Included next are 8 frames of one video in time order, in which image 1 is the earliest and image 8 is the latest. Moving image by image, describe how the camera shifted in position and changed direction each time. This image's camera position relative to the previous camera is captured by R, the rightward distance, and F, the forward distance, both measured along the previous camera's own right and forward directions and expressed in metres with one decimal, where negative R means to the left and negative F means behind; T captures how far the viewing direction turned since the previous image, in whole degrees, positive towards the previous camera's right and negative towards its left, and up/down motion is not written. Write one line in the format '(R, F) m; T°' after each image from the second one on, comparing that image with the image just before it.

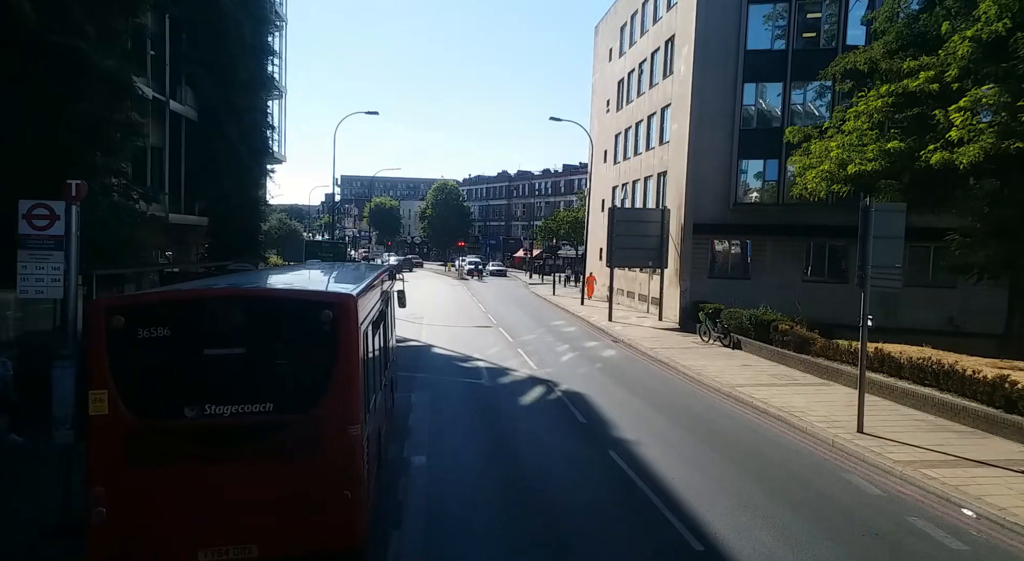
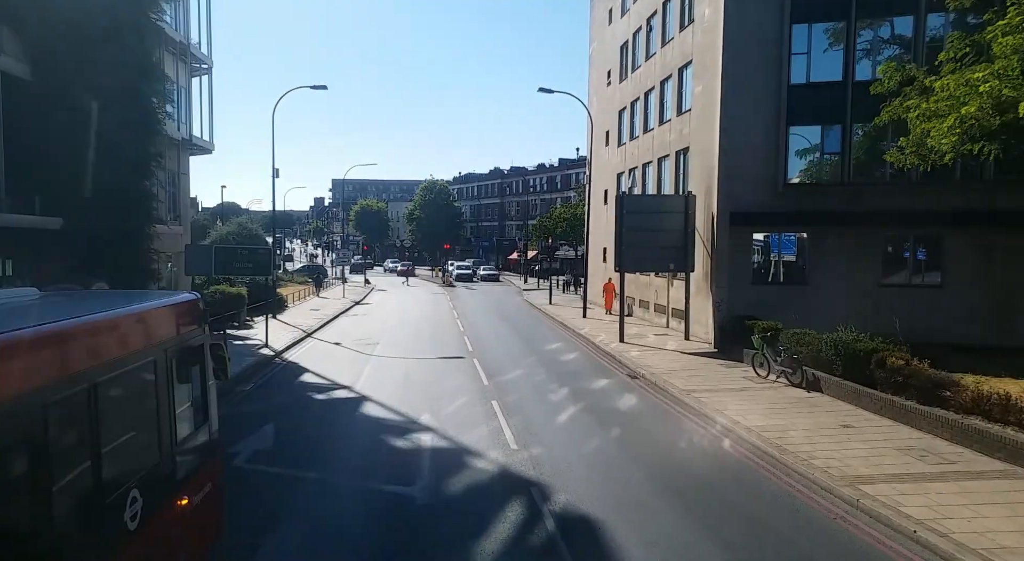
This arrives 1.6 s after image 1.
(+0.6, +6.3) m; 0°
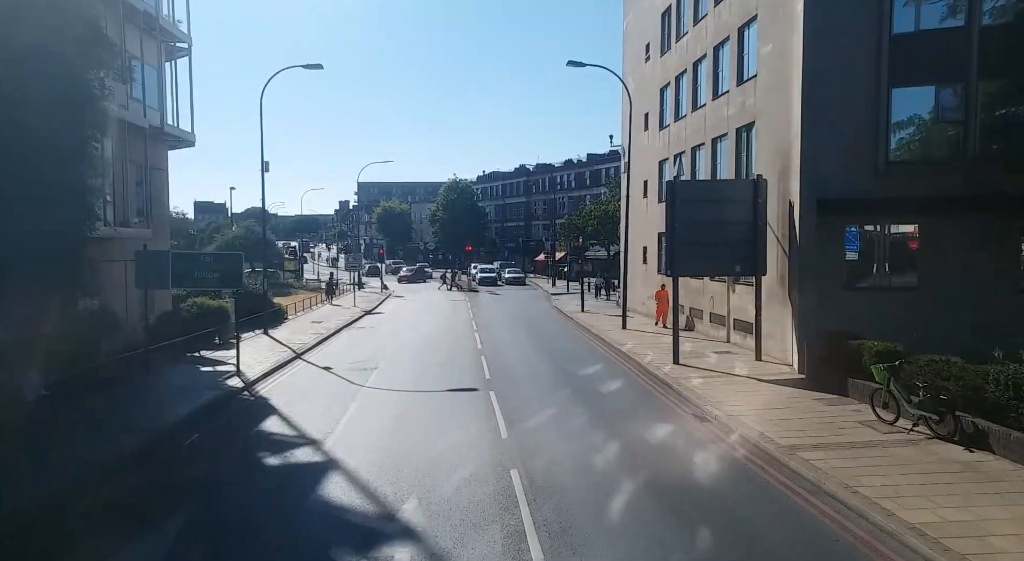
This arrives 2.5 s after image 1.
(0.0, +4.0) m; -2°
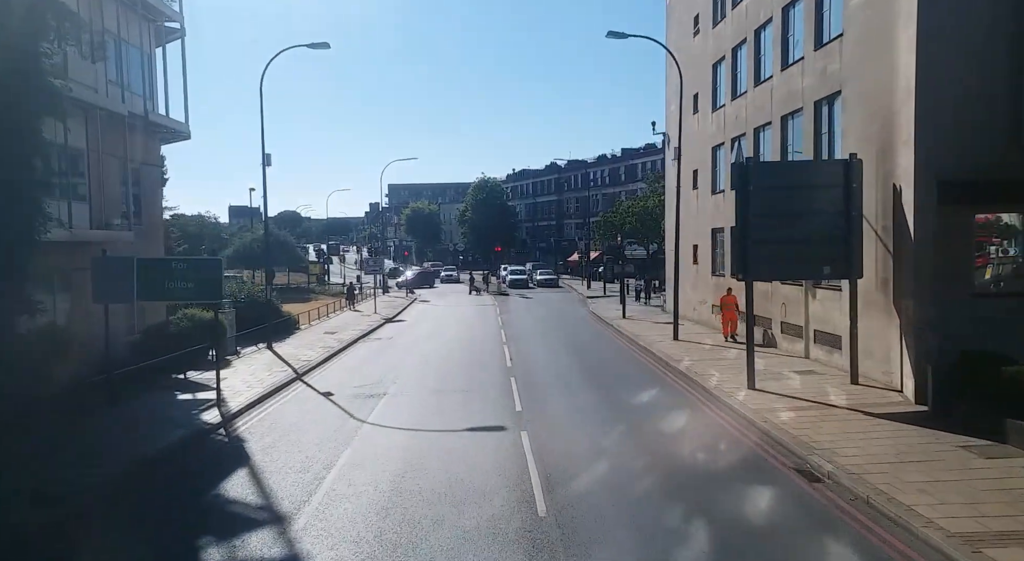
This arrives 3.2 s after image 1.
(-0.1, +3.0) m; -3°
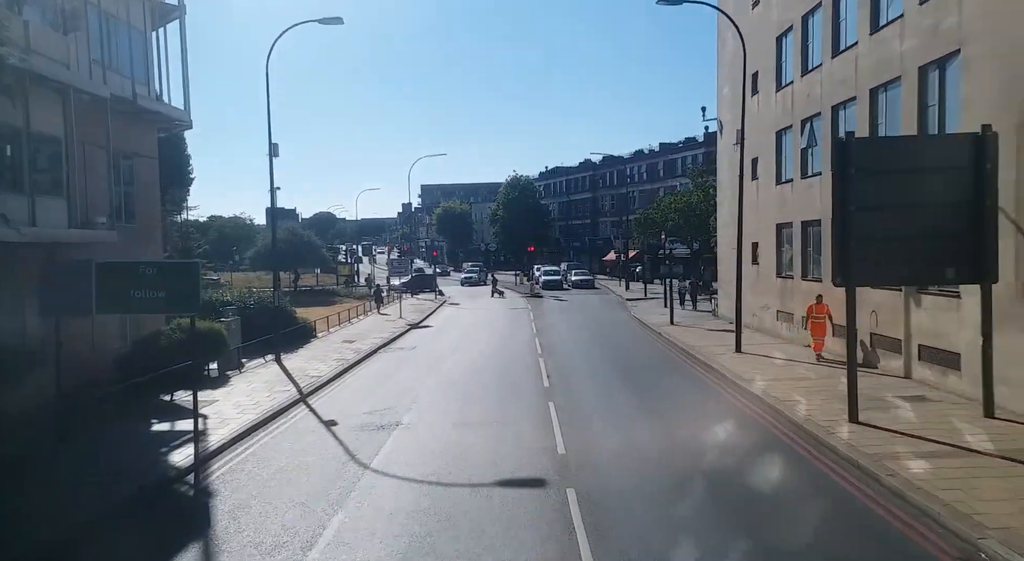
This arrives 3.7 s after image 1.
(-0.1, +2.6) m; -3°
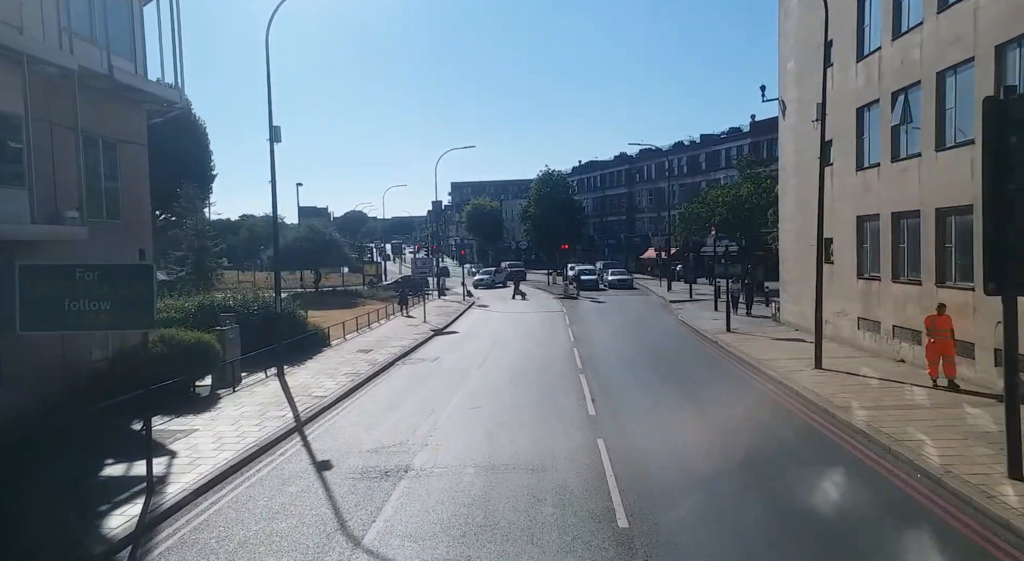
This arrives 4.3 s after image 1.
(-0.1, +2.6) m; -3°
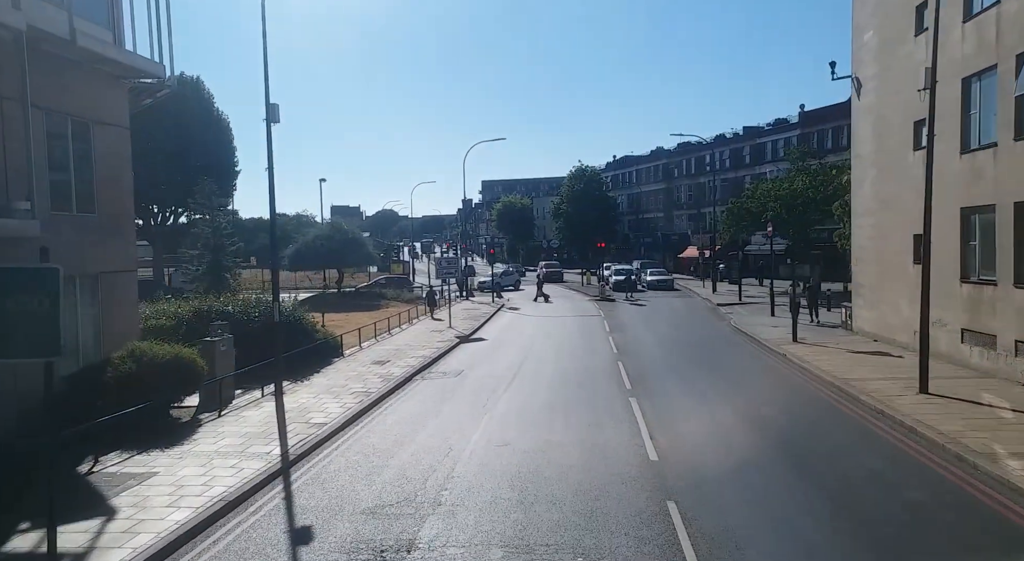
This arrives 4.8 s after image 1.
(-0.1, +2.6) m; -3°
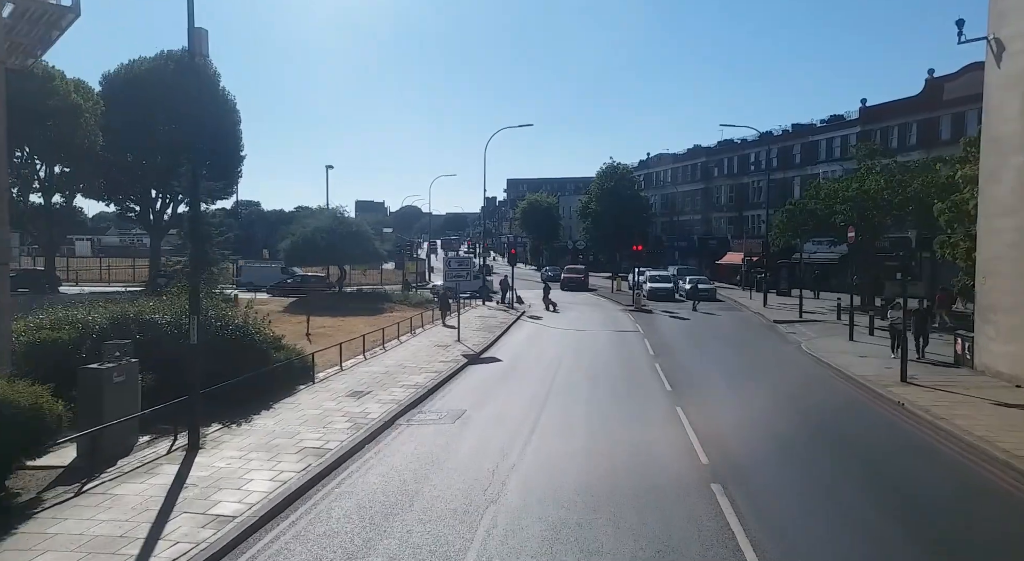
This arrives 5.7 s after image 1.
(0.0, +4.6) m; -2°
